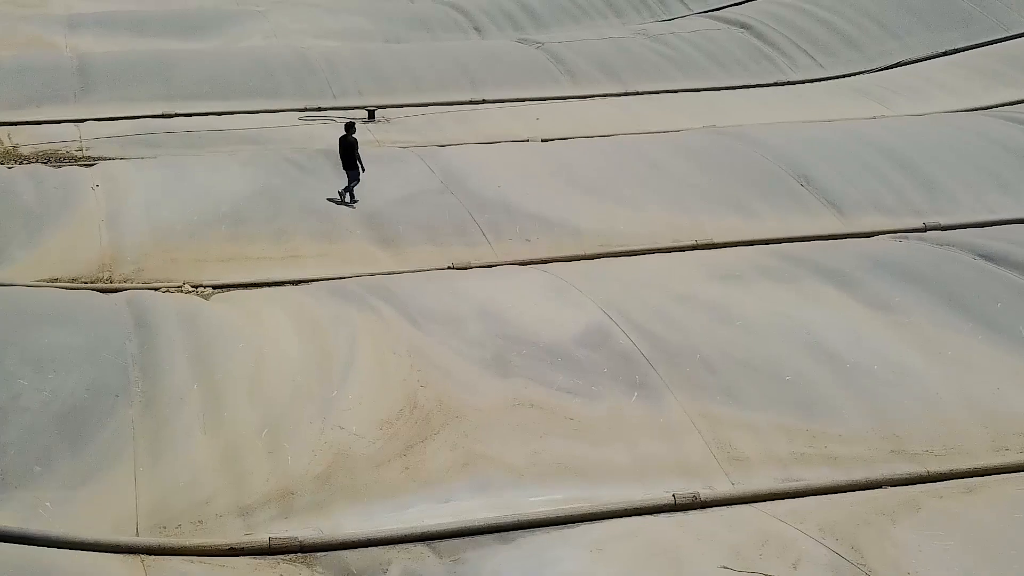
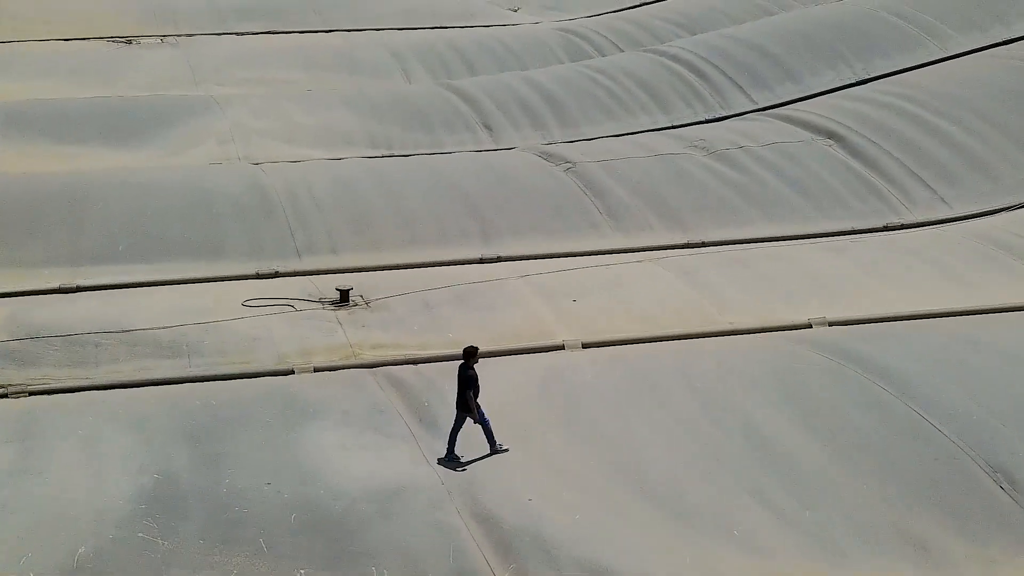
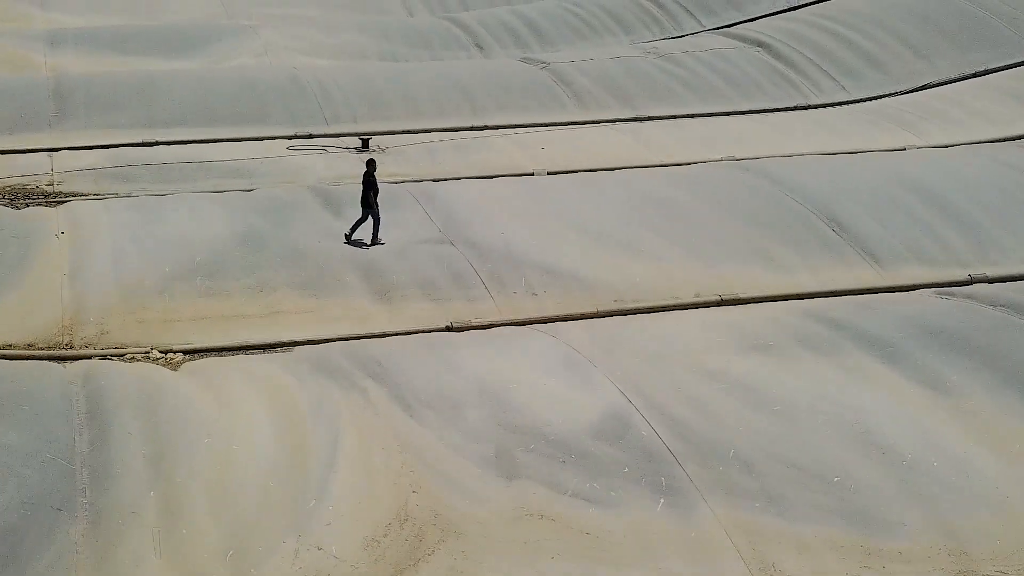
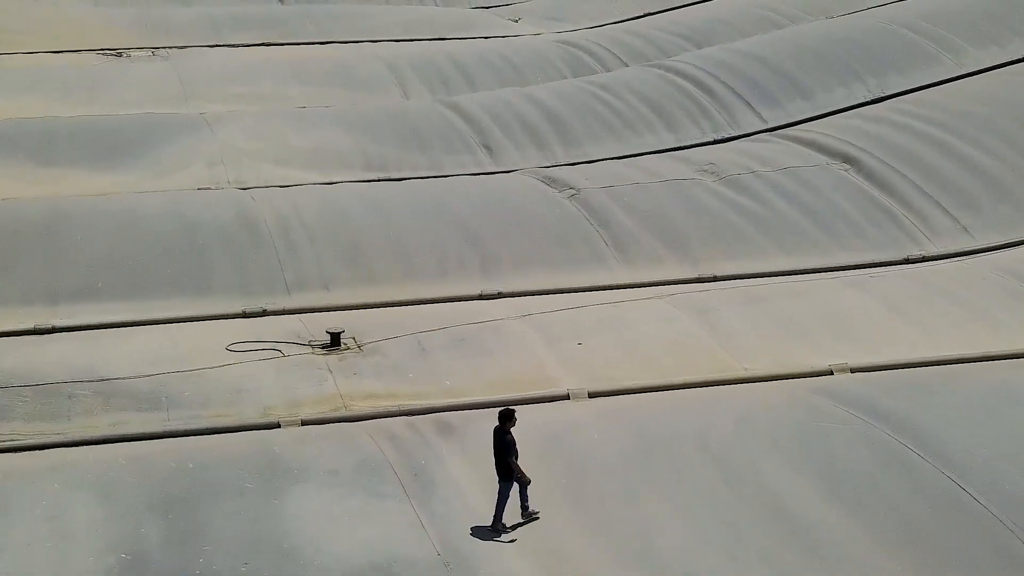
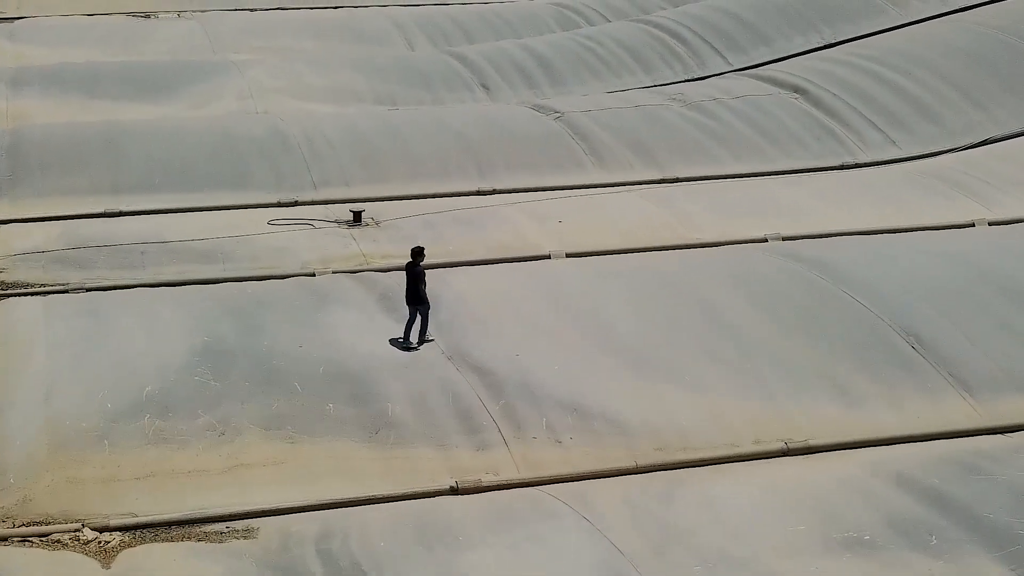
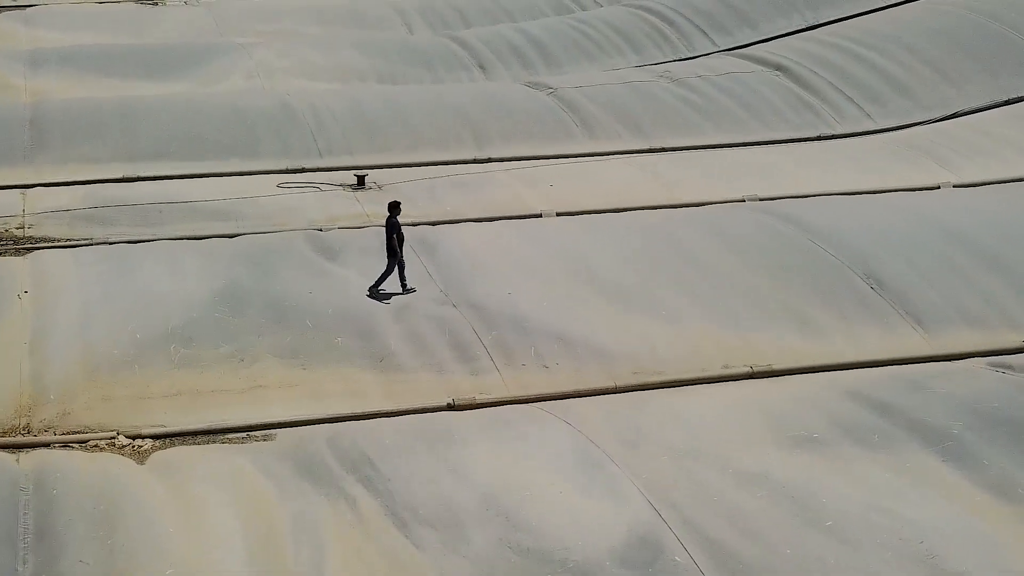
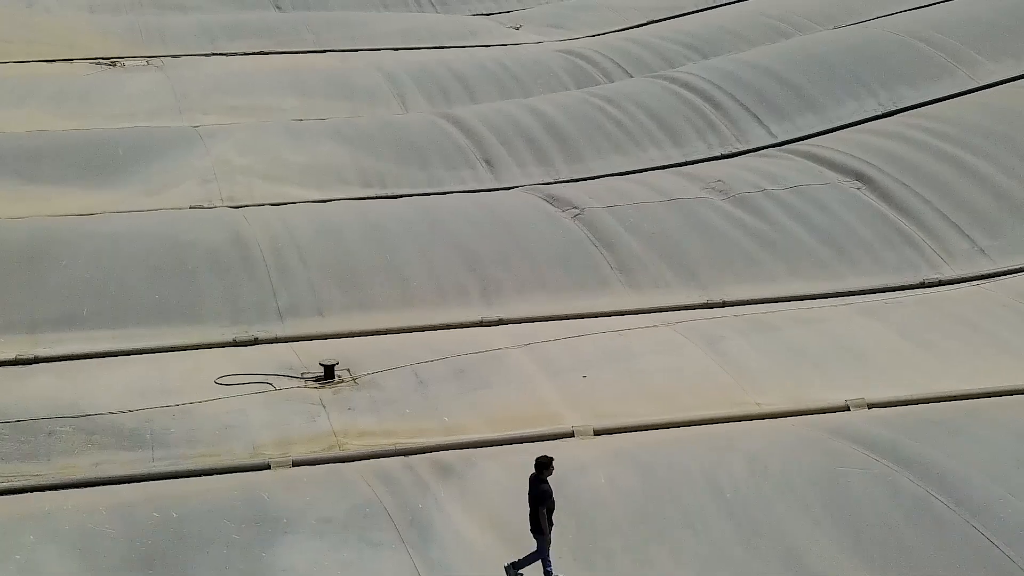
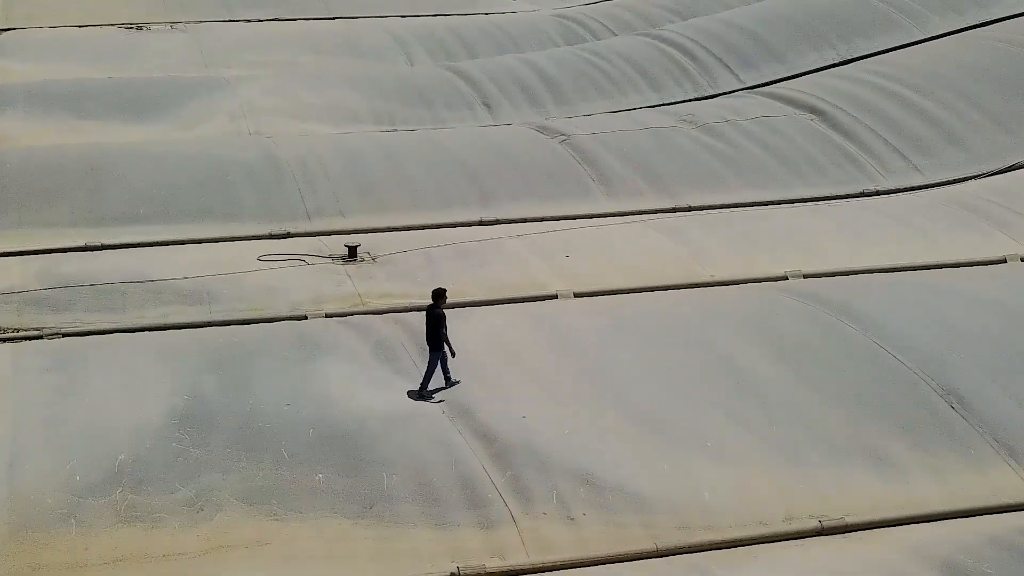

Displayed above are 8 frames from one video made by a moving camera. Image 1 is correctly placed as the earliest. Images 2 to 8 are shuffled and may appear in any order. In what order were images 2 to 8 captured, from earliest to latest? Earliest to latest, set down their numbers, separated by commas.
3, 6, 5, 8, 2, 4, 7
